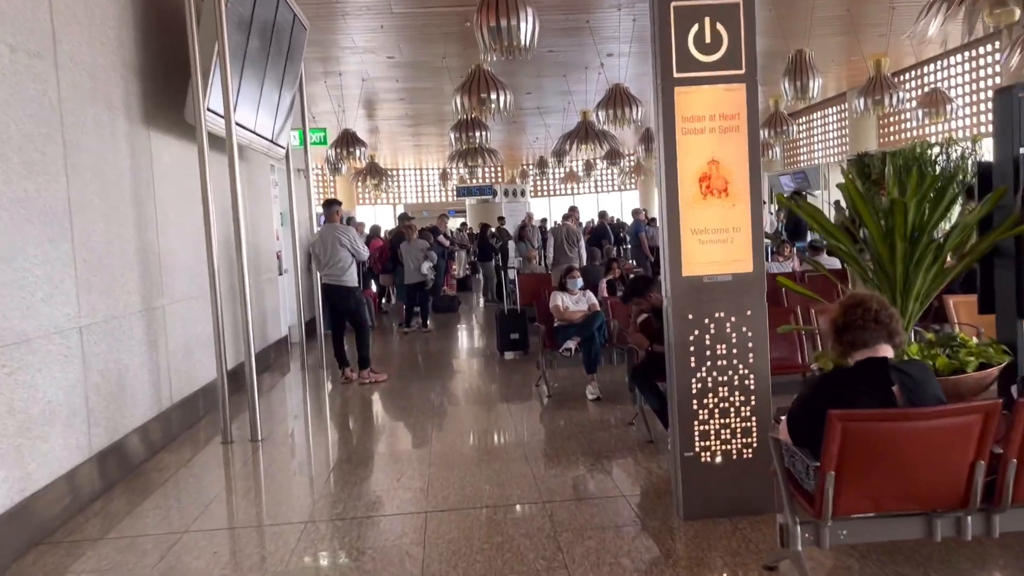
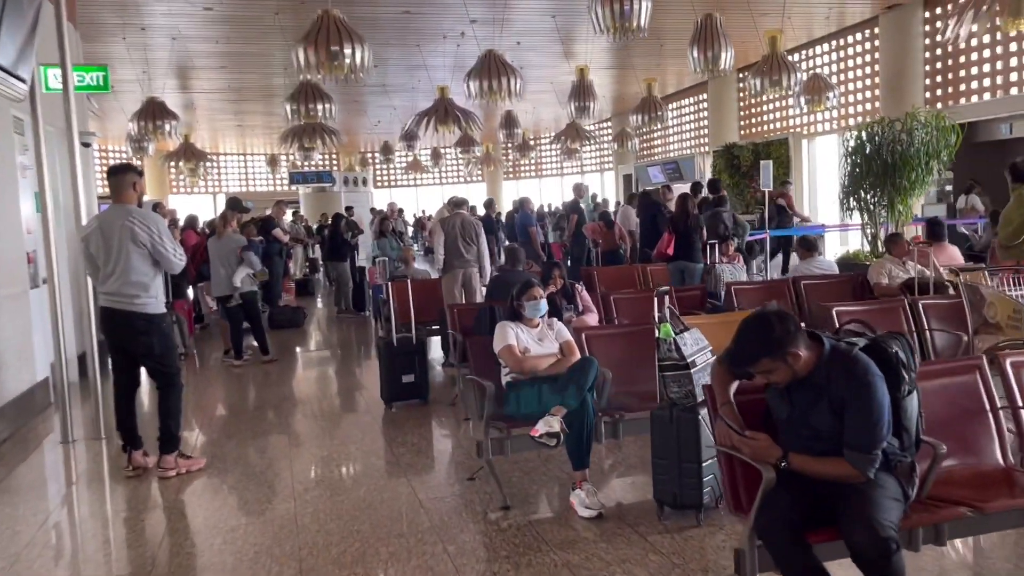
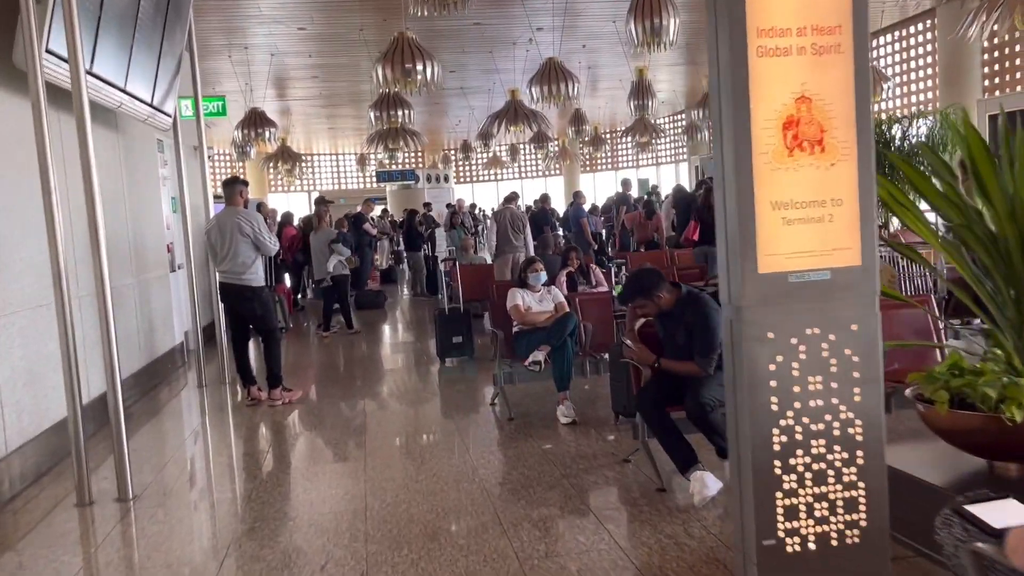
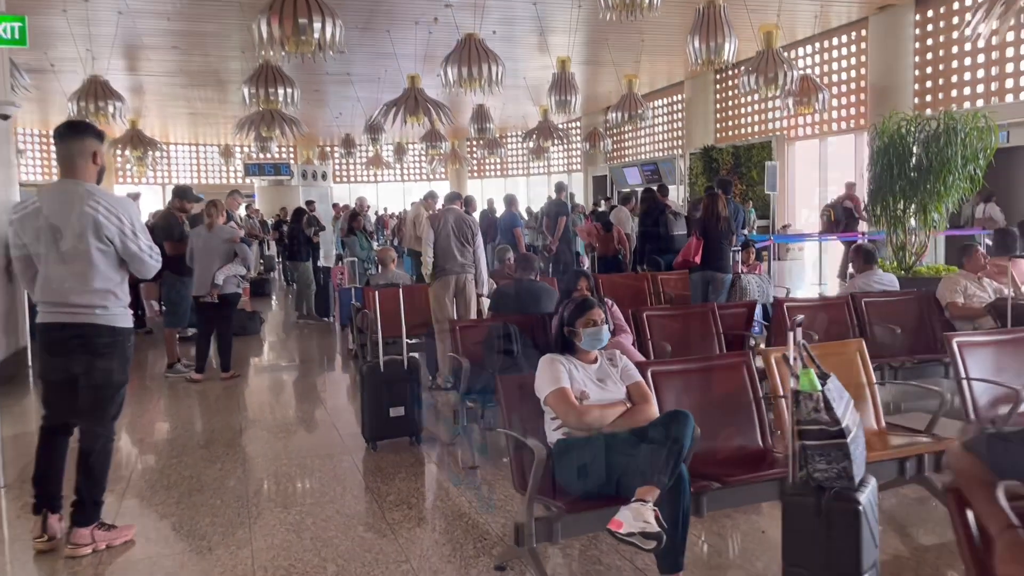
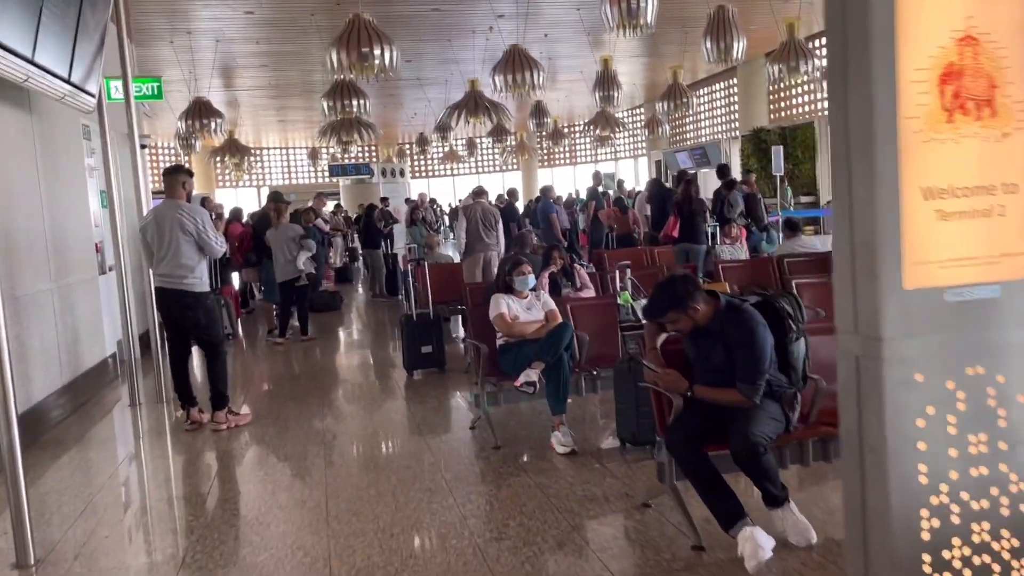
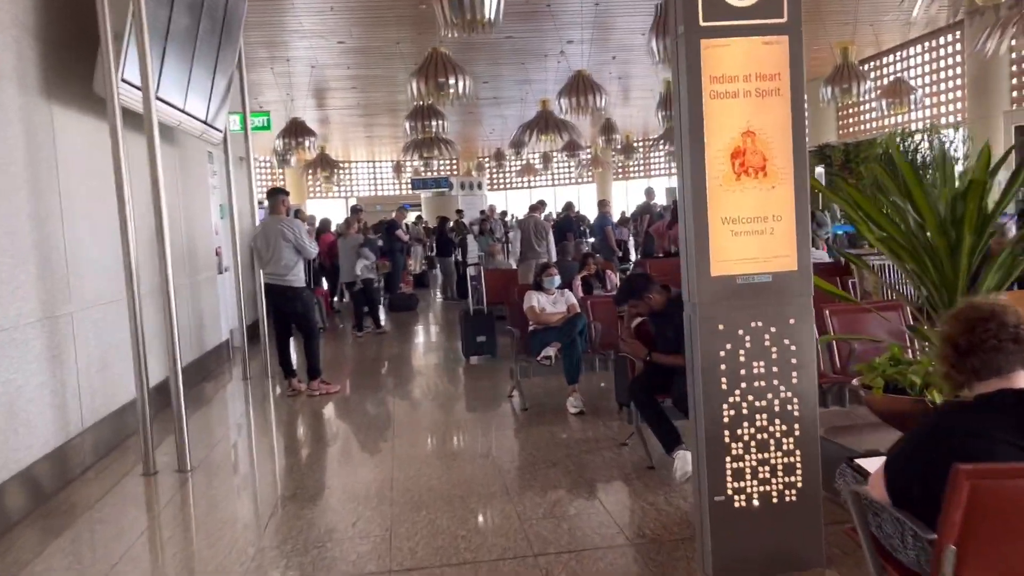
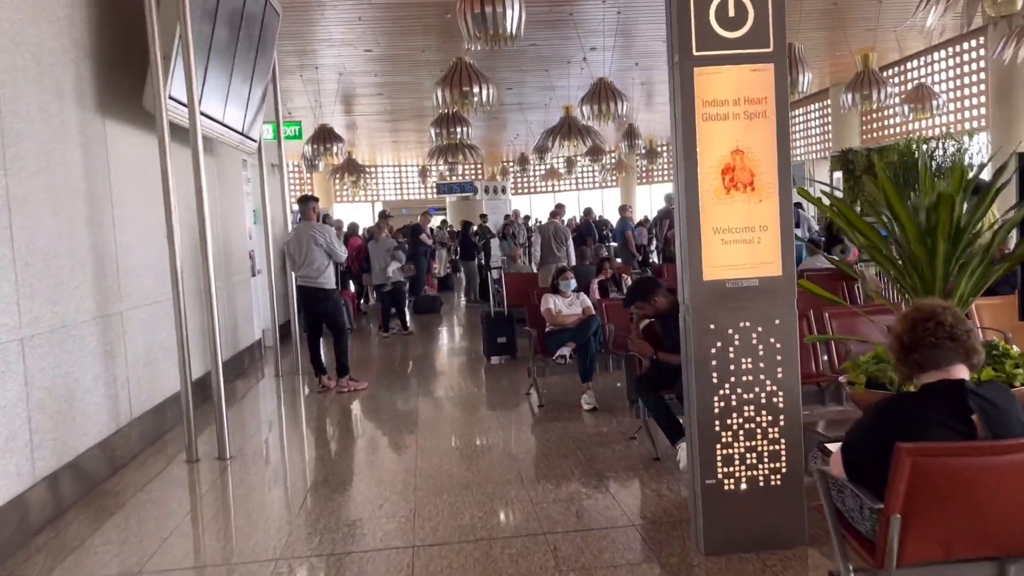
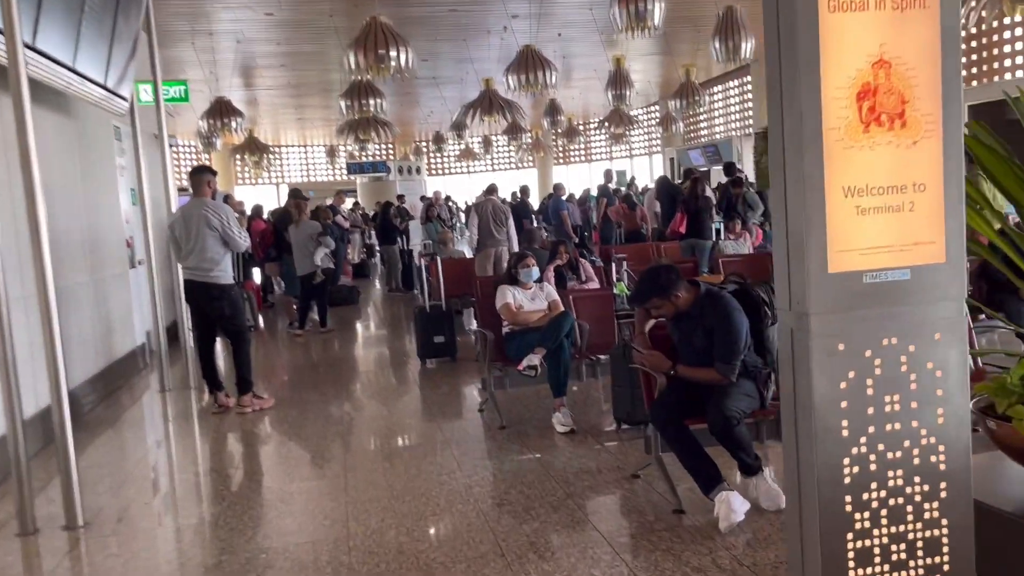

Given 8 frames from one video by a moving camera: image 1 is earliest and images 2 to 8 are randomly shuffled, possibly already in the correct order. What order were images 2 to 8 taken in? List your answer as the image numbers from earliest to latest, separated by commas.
7, 6, 3, 8, 5, 2, 4
